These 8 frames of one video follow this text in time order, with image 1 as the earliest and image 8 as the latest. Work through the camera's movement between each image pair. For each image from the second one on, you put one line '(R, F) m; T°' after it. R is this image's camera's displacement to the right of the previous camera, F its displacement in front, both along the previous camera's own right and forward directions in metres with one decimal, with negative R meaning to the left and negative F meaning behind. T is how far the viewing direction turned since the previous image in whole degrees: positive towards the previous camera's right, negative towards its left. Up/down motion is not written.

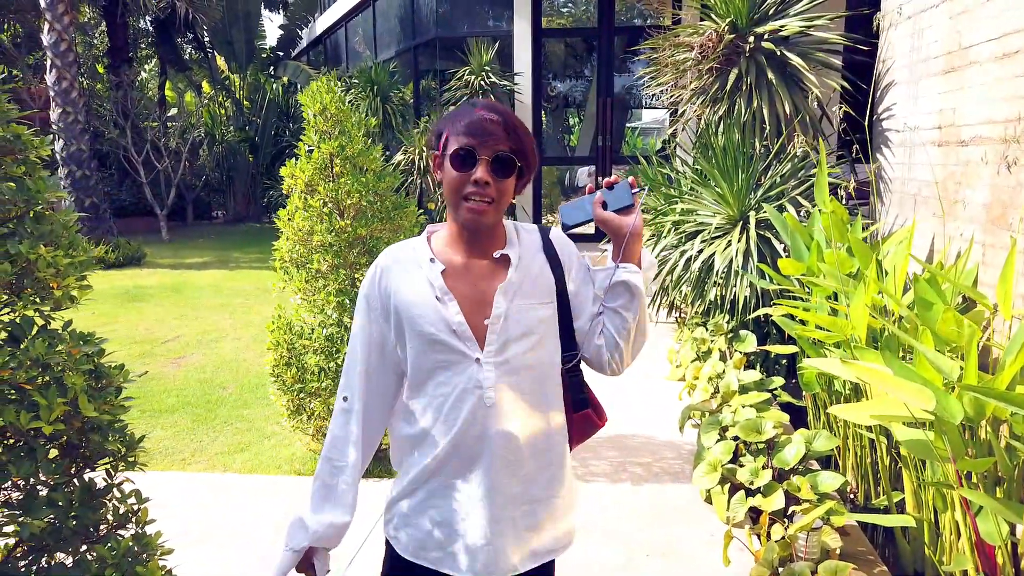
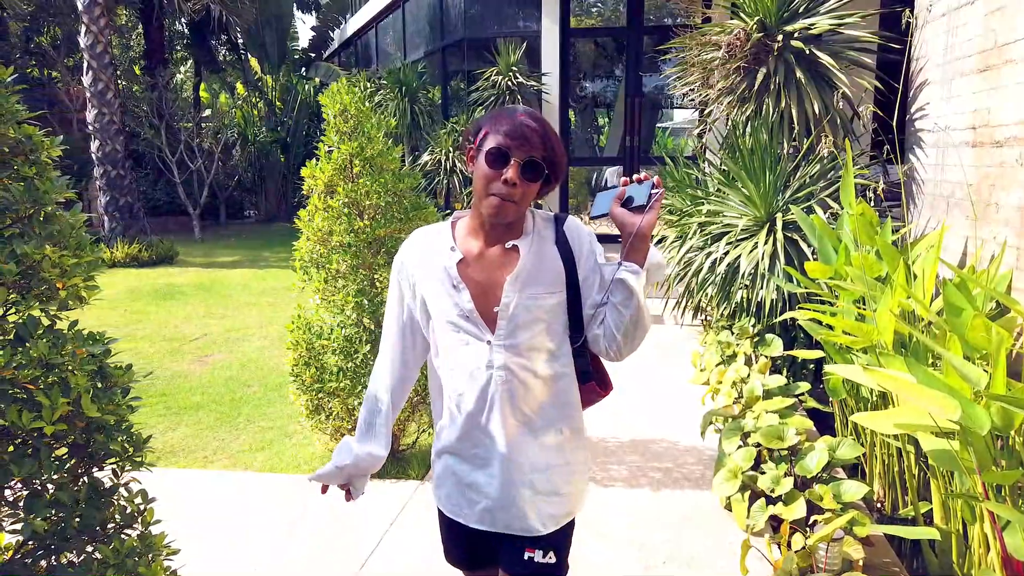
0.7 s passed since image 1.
(0.0, 0.0) m; -2°
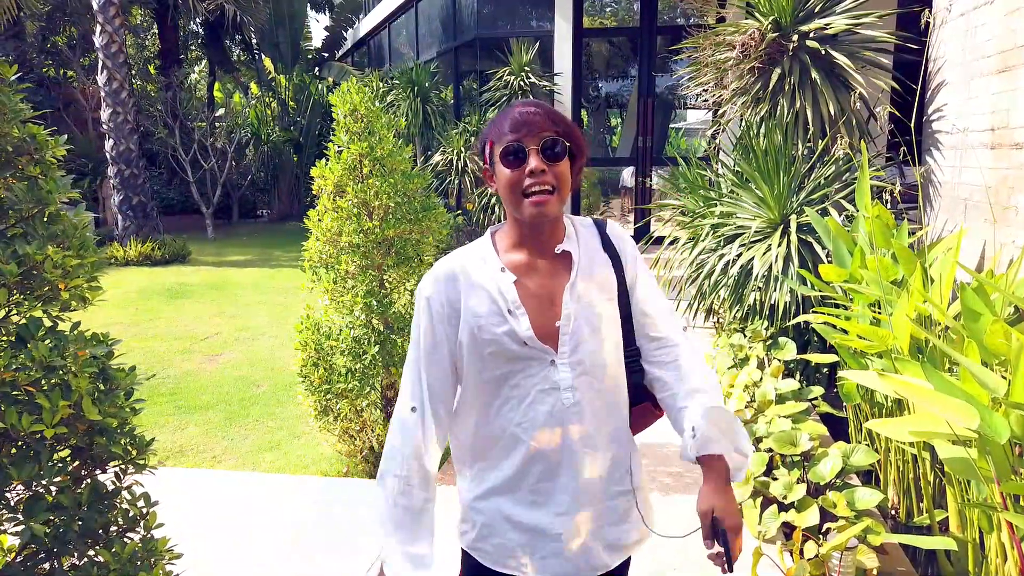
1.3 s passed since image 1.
(0.0, 0.0) m; -1°
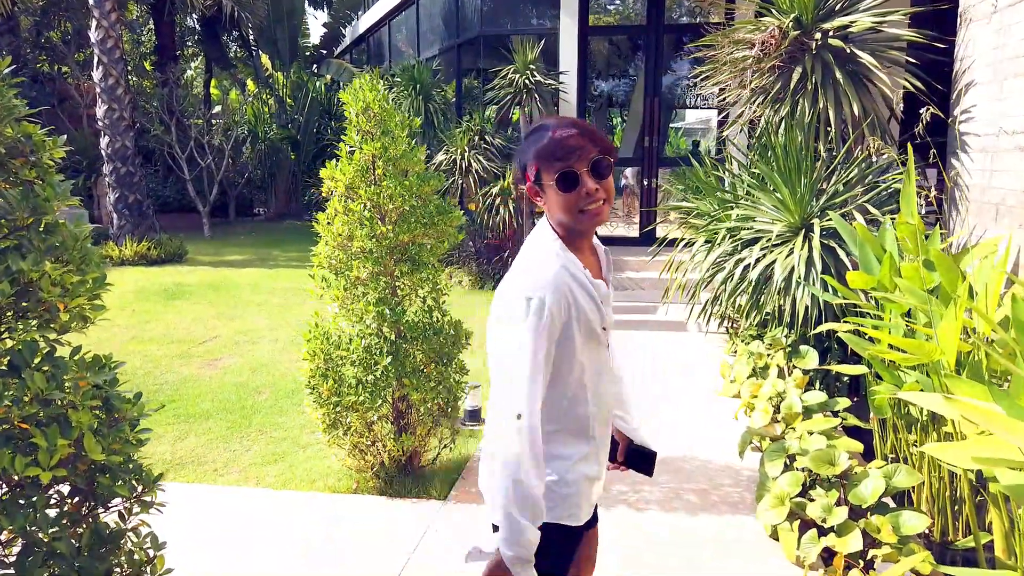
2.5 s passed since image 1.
(-0.1, +0.2) m; 0°
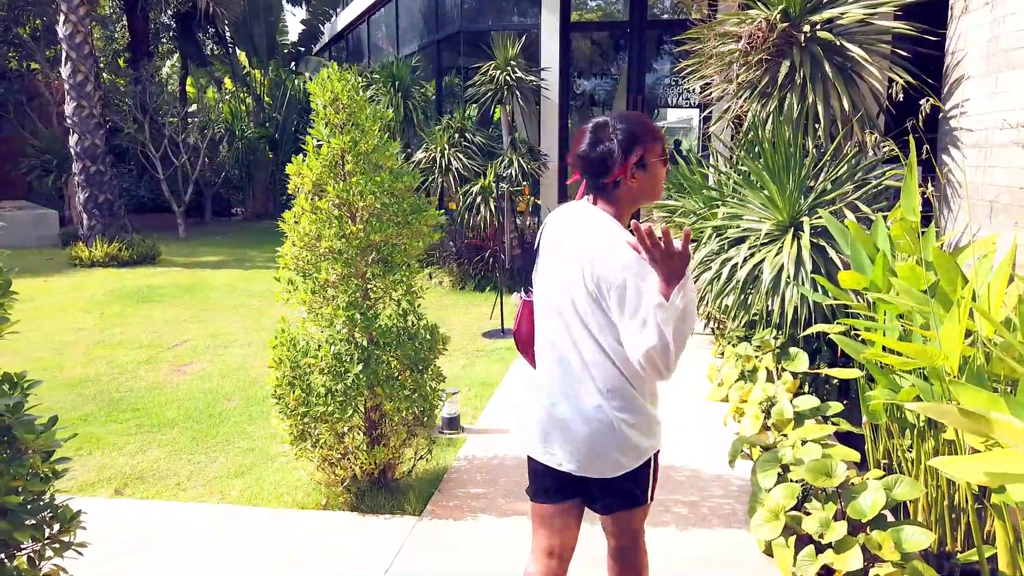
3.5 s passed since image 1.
(0.0, +0.2) m; +1°
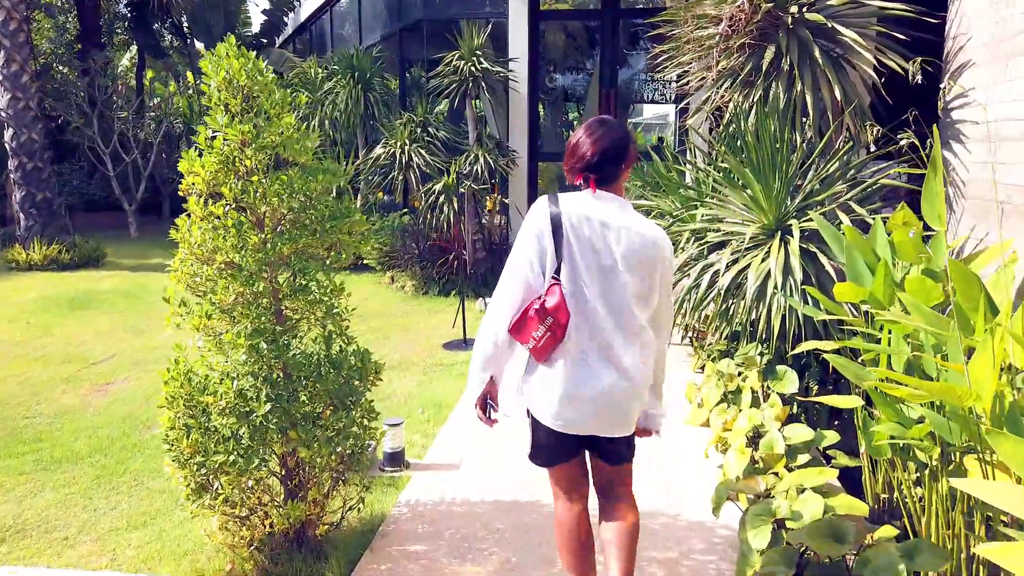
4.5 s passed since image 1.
(+0.1, +0.5) m; +2°
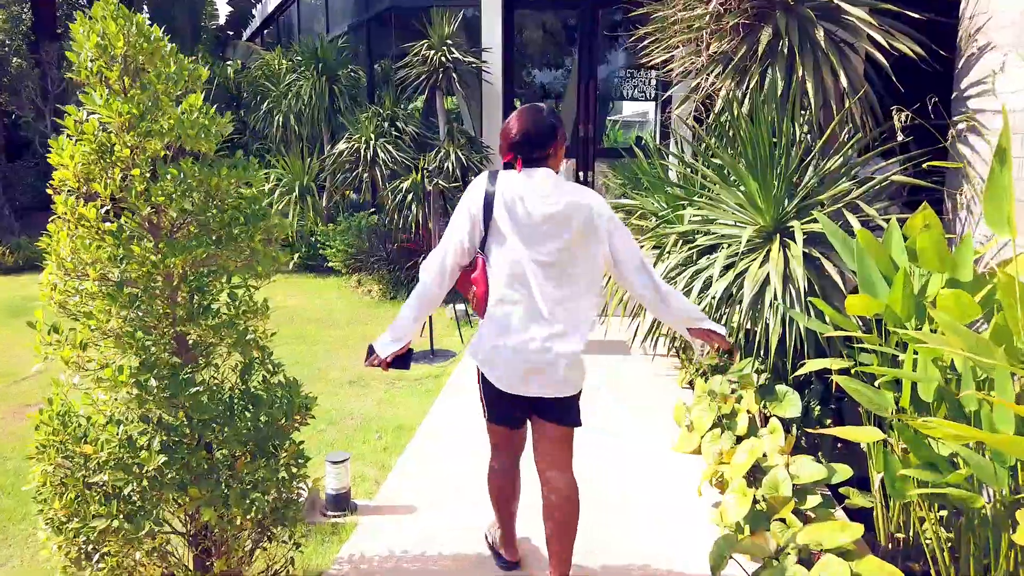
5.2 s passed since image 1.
(+0.1, +0.5) m; +1°
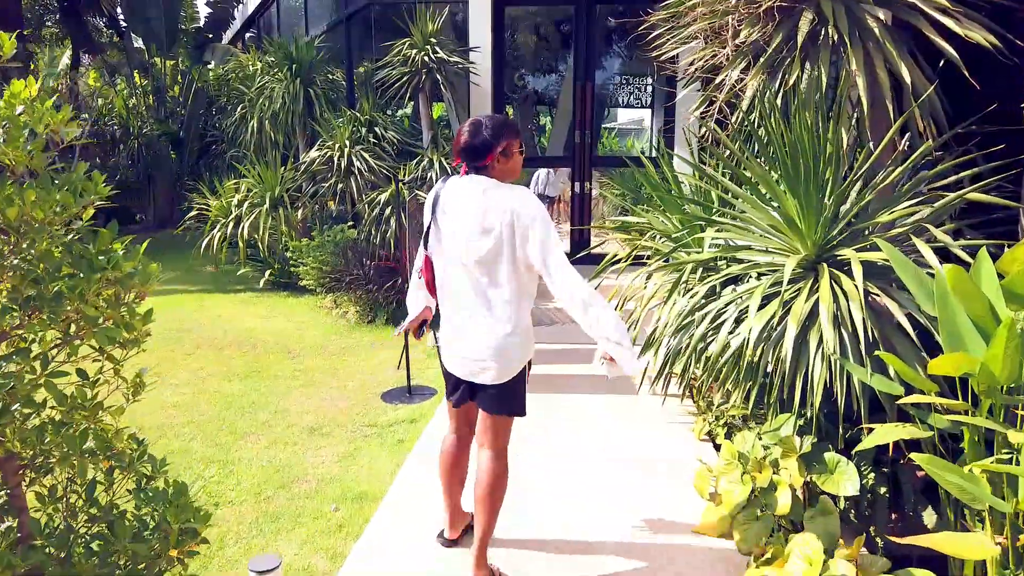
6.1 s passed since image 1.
(0.0, +0.7) m; 0°
